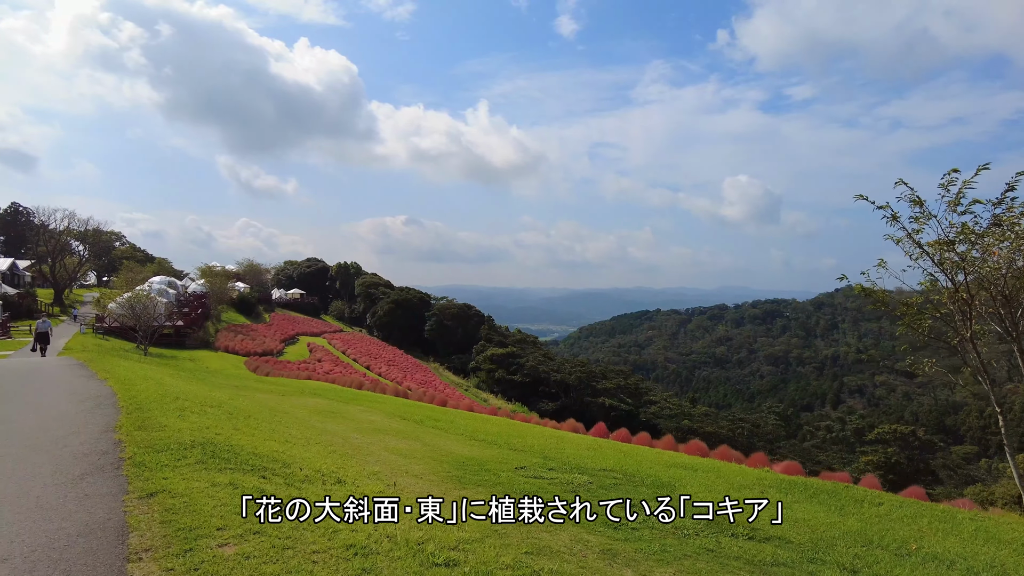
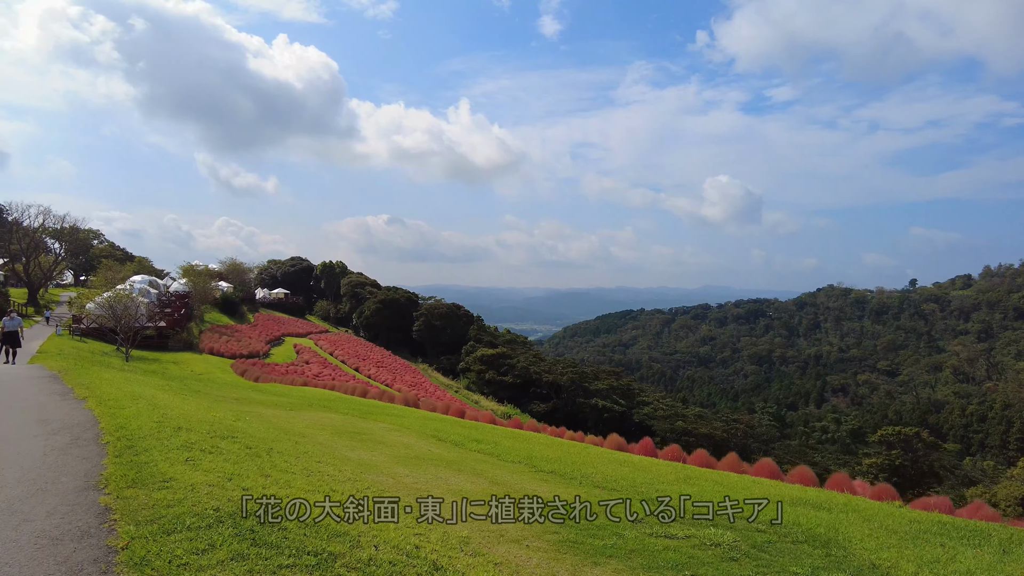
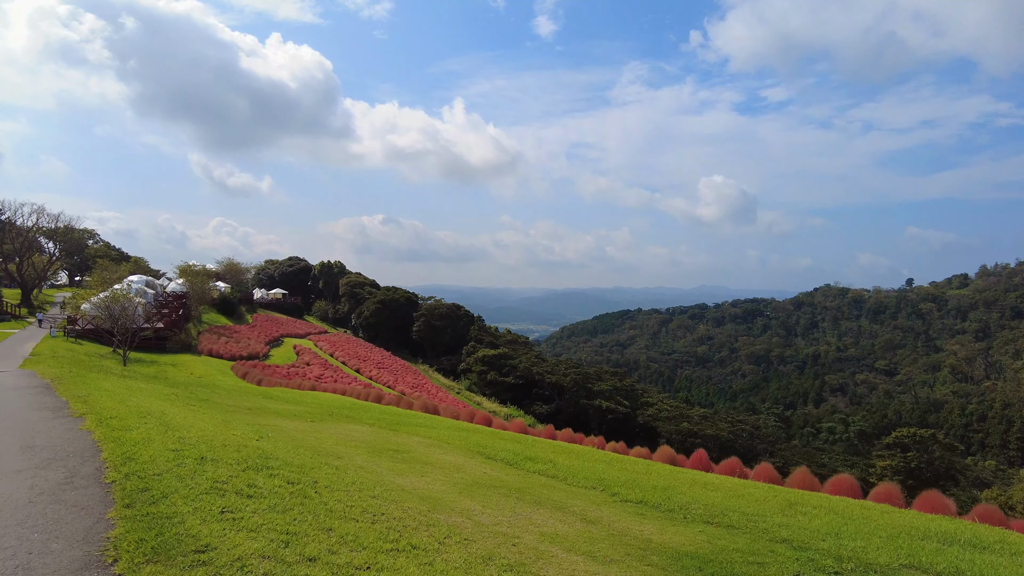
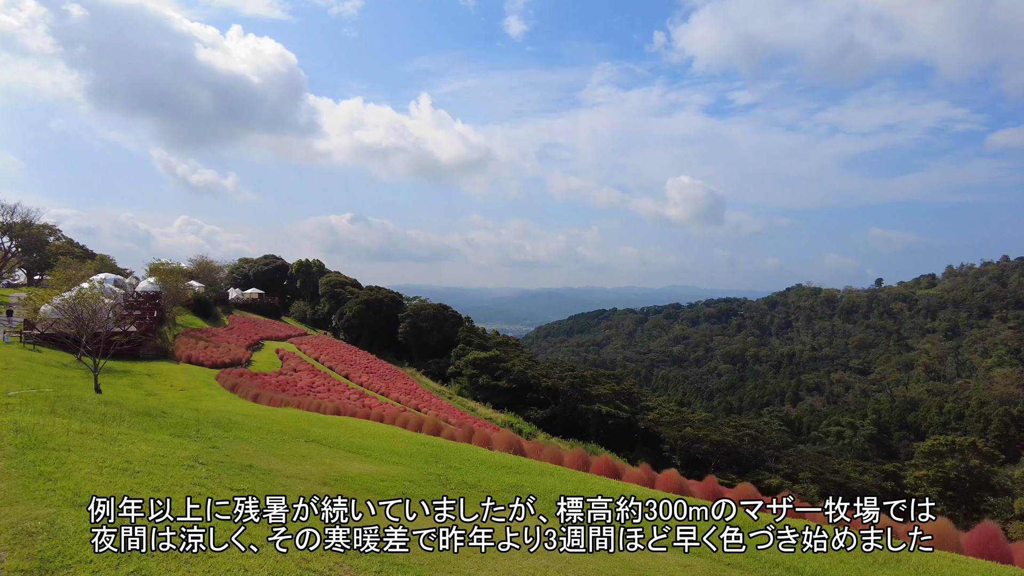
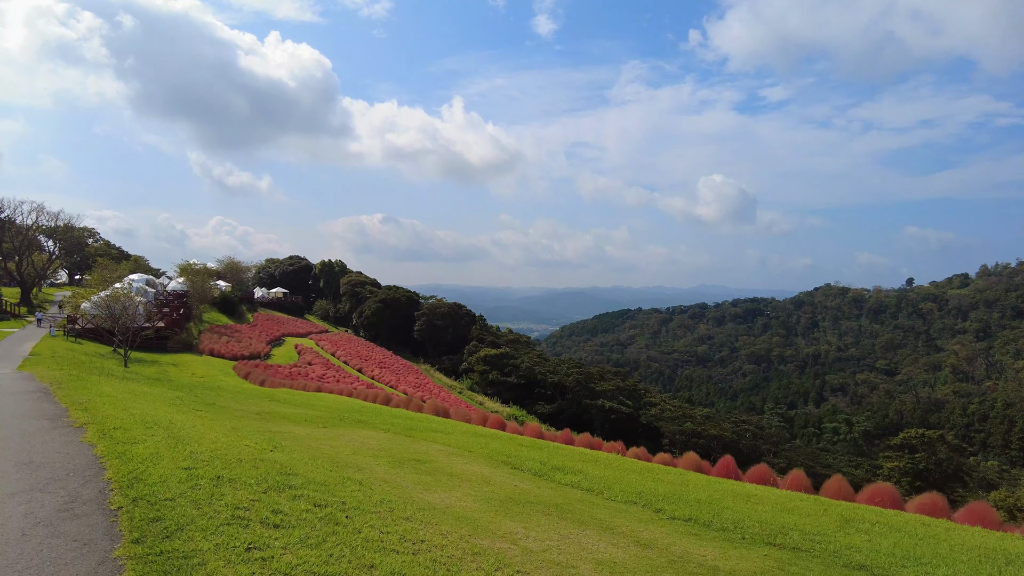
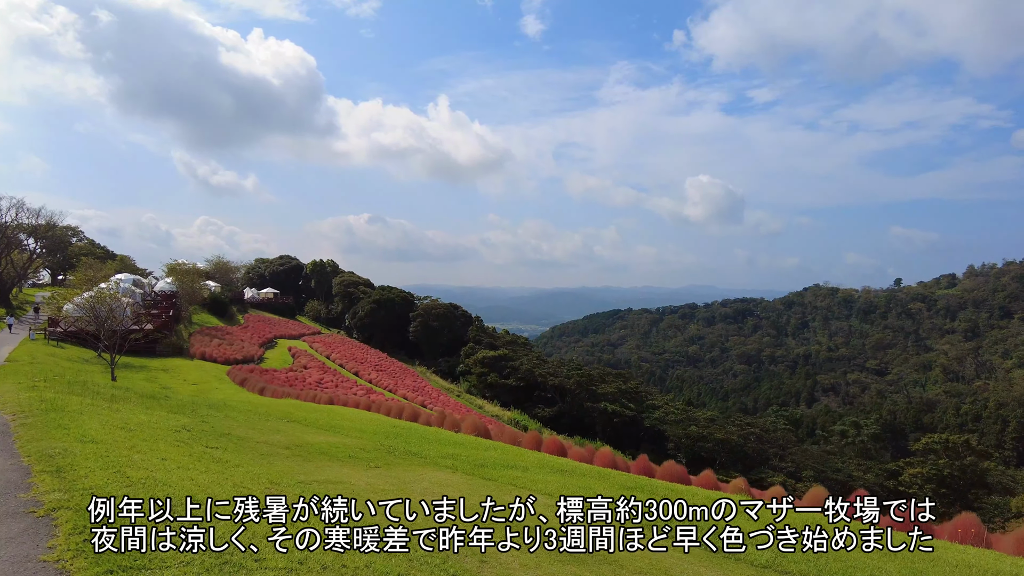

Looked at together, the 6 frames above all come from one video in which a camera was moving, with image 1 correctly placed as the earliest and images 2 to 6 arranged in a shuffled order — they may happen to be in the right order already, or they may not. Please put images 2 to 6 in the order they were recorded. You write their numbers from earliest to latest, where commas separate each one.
2, 3, 5, 6, 4
